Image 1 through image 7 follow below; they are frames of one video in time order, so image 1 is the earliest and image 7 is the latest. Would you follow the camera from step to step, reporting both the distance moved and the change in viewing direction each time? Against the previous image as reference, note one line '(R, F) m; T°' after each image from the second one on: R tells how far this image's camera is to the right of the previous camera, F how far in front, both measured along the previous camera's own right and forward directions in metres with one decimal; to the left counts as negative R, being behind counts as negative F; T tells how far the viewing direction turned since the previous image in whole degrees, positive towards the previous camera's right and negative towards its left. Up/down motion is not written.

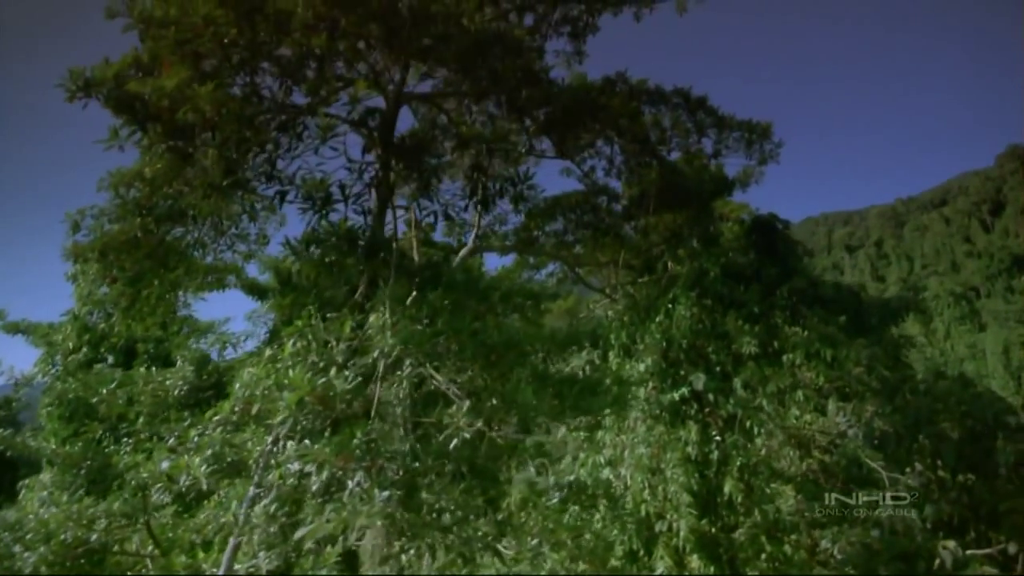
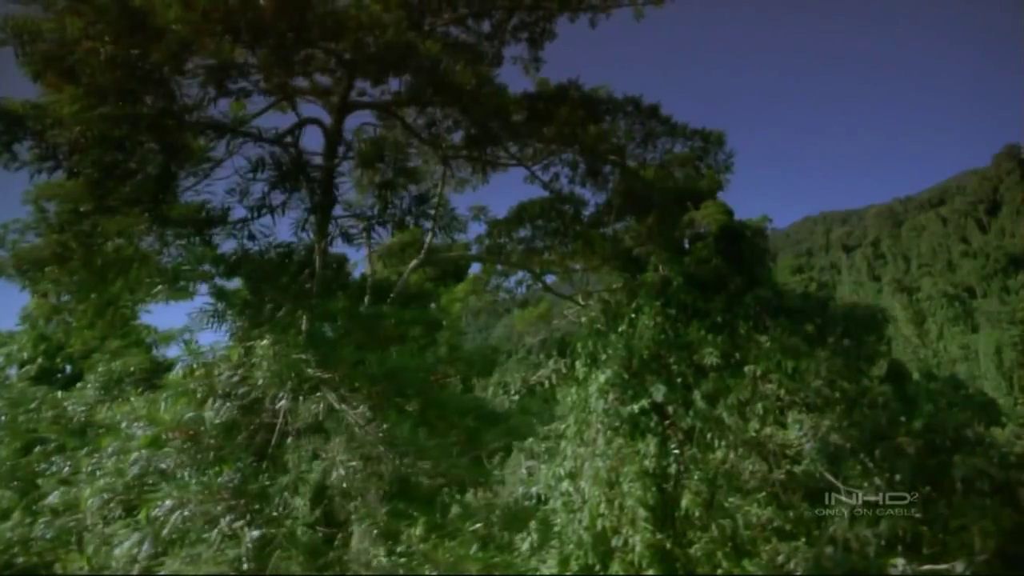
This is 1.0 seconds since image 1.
(+0.3, +0.1) m; 0°
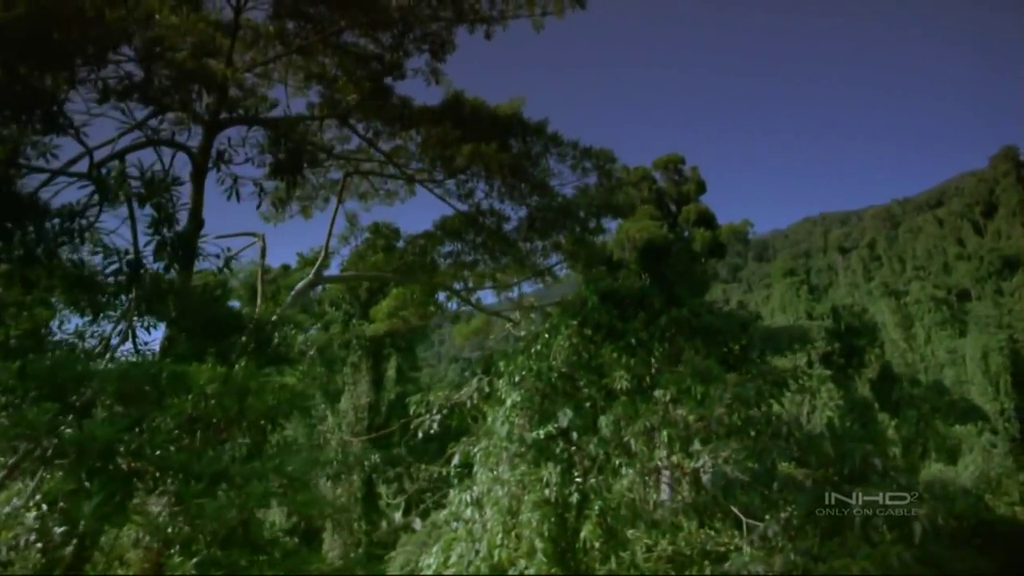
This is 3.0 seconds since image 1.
(+0.6, +0.1) m; 0°
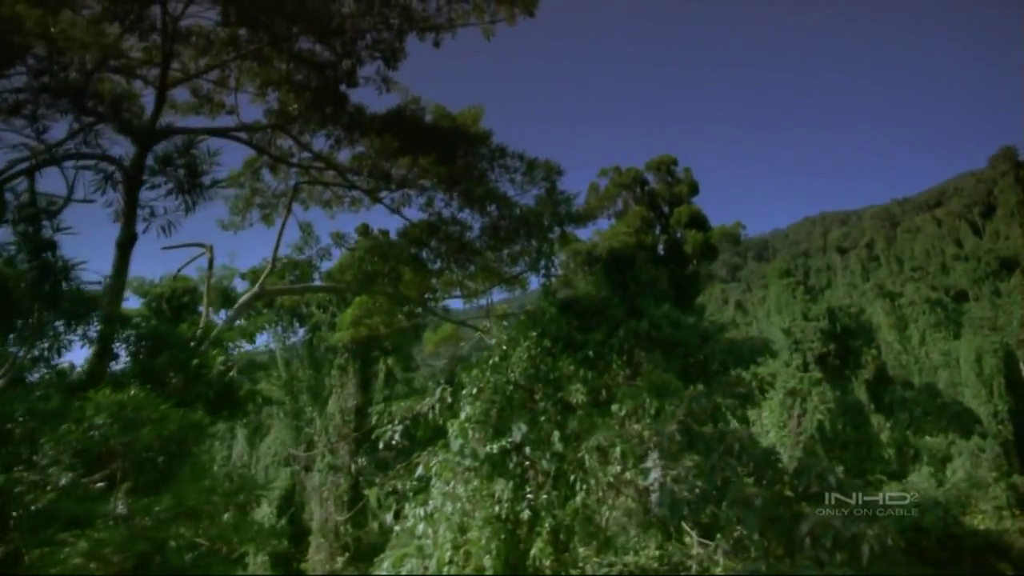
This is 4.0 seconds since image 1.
(+0.3, +0.1) m; 0°
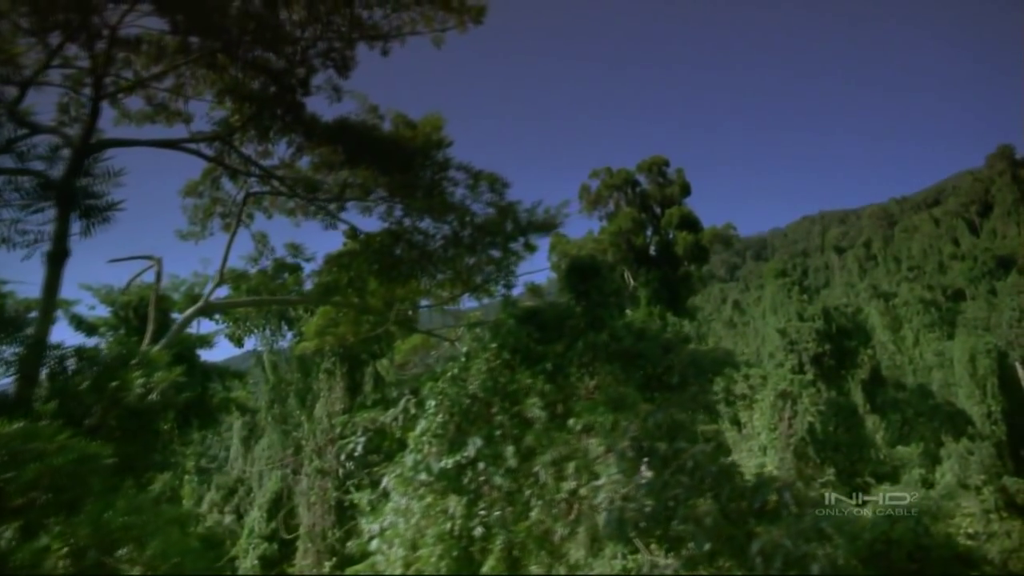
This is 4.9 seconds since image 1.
(+0.3, +0.1) m; 0°
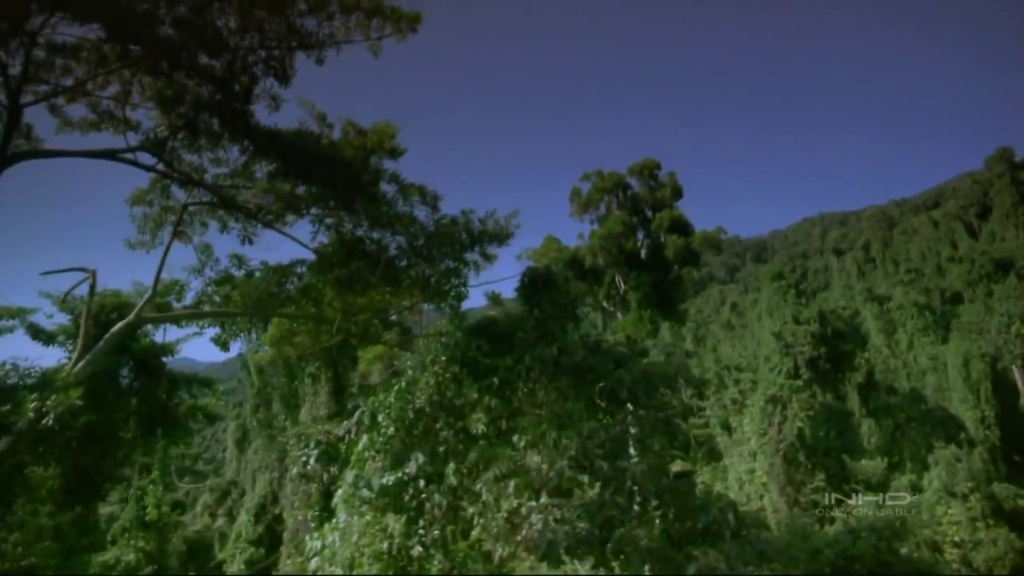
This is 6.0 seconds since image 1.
(+0.3, +0.1) m; 0°
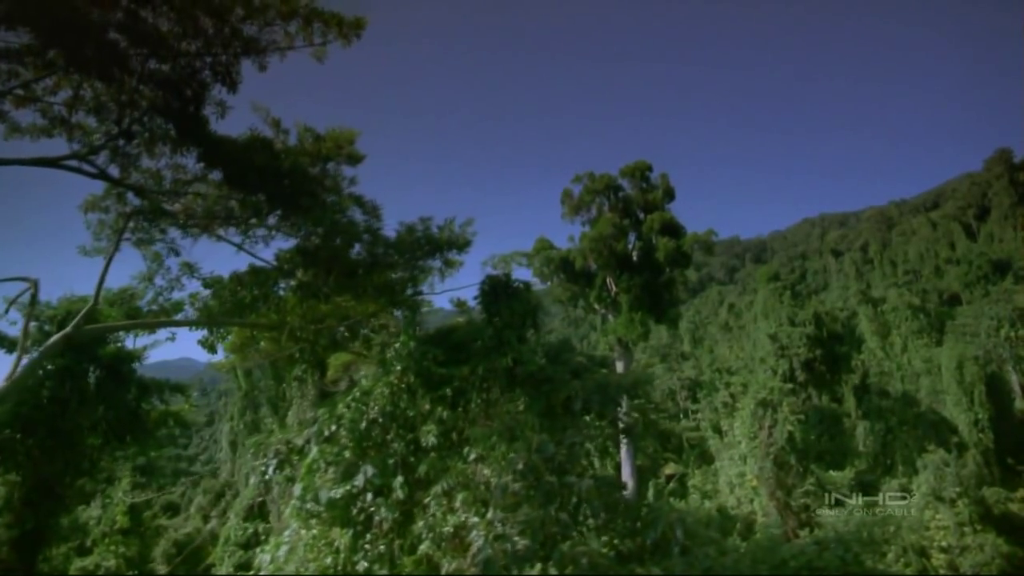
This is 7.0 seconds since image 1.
(+0.3, +0.1) m; 0°
